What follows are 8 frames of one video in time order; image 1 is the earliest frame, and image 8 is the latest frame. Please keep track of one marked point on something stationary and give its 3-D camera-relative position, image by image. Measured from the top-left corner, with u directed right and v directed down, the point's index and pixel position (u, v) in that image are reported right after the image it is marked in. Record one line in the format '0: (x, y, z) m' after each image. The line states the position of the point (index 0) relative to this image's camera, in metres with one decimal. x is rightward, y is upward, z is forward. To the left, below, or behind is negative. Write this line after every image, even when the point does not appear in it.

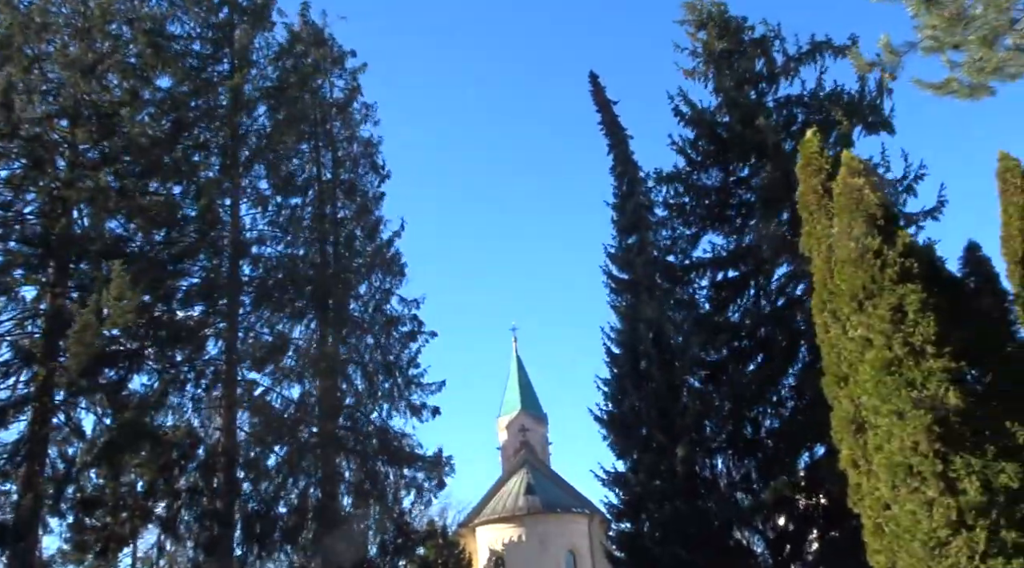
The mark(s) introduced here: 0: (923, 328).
0: (+4.5, -0.4, +9.3) m
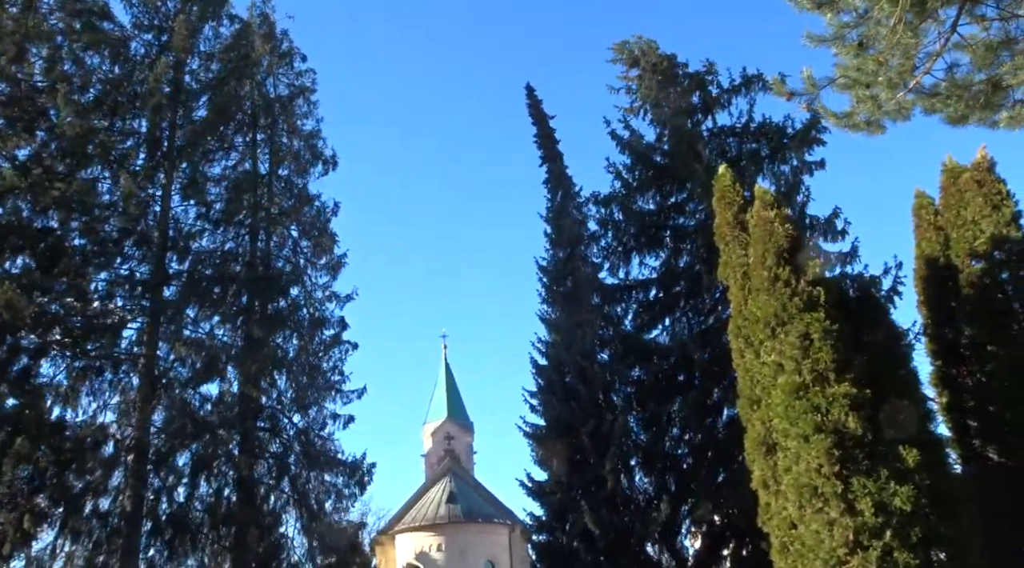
0: (+3.7, -0.8, +9.6) m
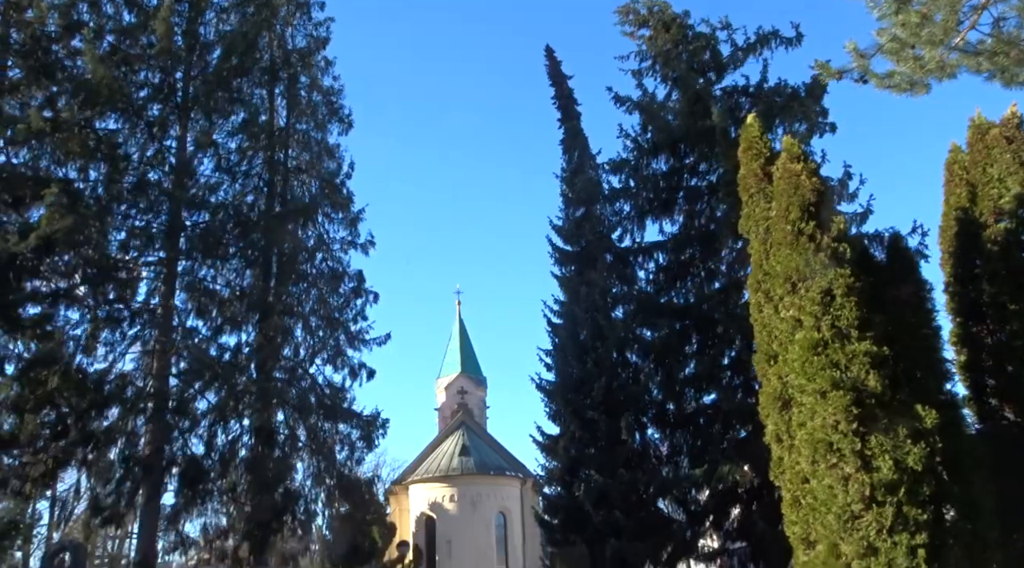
0: (+3.8, -0.3, +9.6) m
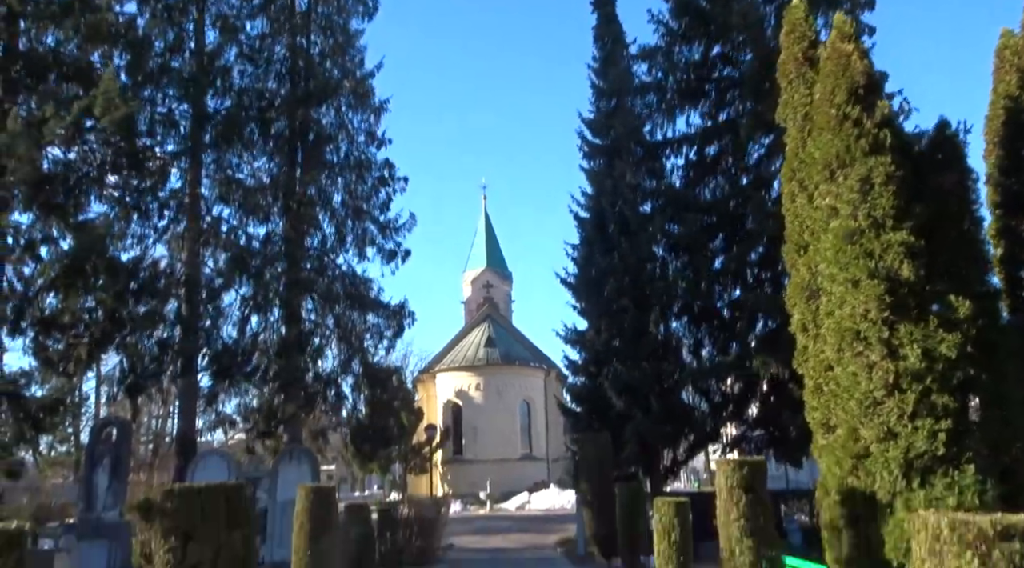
0: (+4.2, +0.9, +9.5) m
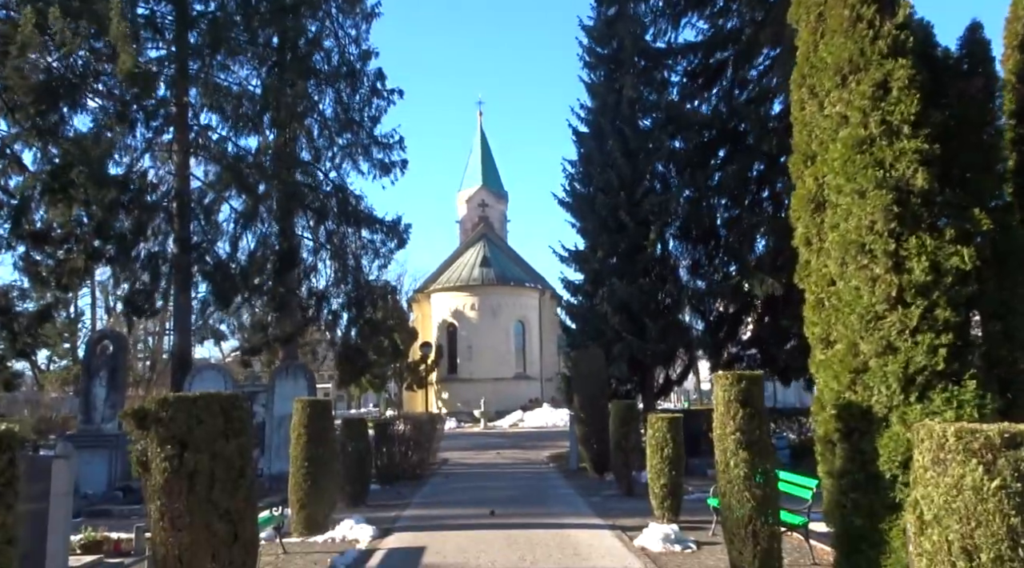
0: (+4.2, +1.8, +9.3) m
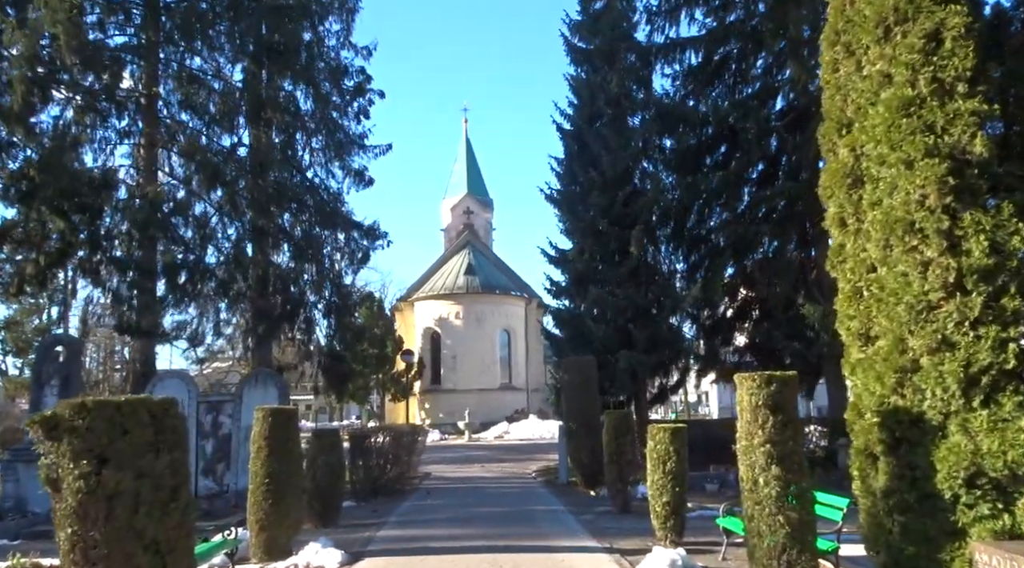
0: (+4.0, +1.8, +8.4) m
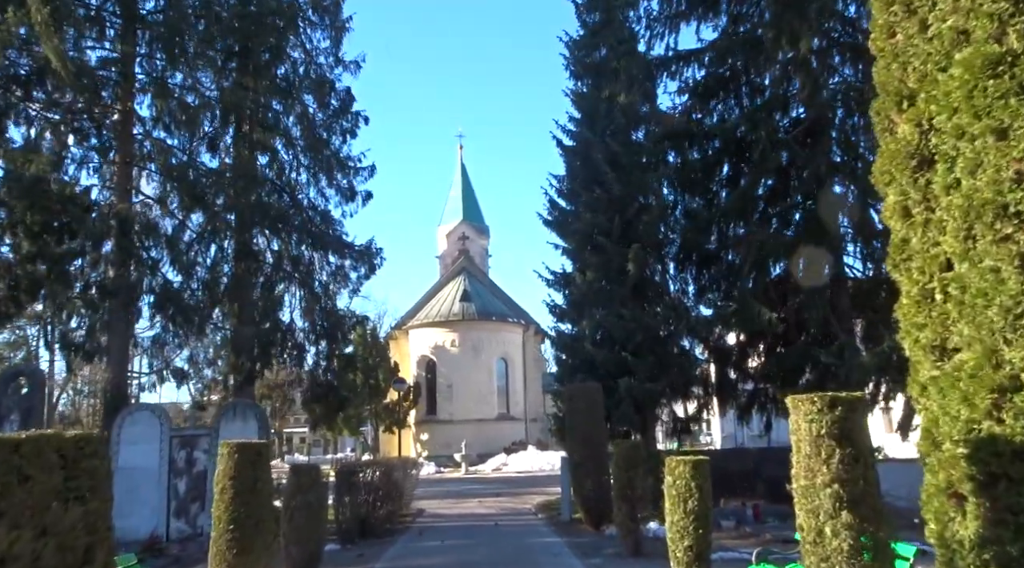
0: (+4.0, +1.8, +7.5) m
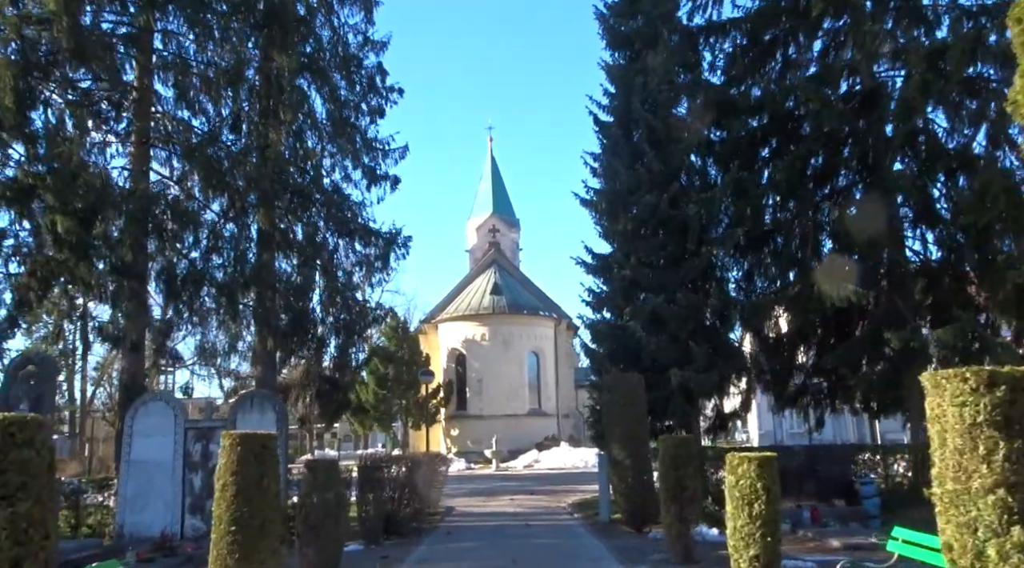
0: (+4.3, +2.0, +6.4) m
